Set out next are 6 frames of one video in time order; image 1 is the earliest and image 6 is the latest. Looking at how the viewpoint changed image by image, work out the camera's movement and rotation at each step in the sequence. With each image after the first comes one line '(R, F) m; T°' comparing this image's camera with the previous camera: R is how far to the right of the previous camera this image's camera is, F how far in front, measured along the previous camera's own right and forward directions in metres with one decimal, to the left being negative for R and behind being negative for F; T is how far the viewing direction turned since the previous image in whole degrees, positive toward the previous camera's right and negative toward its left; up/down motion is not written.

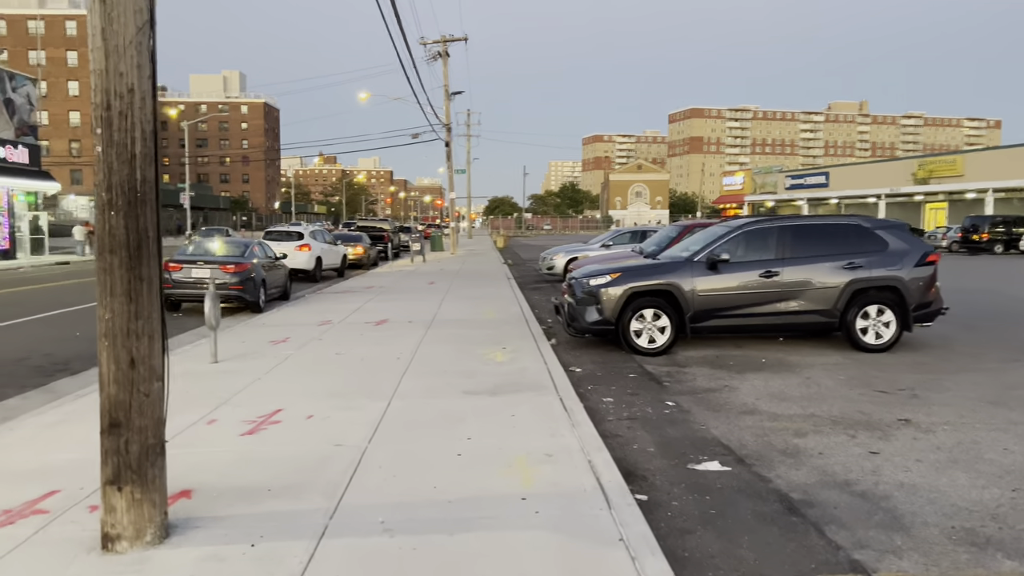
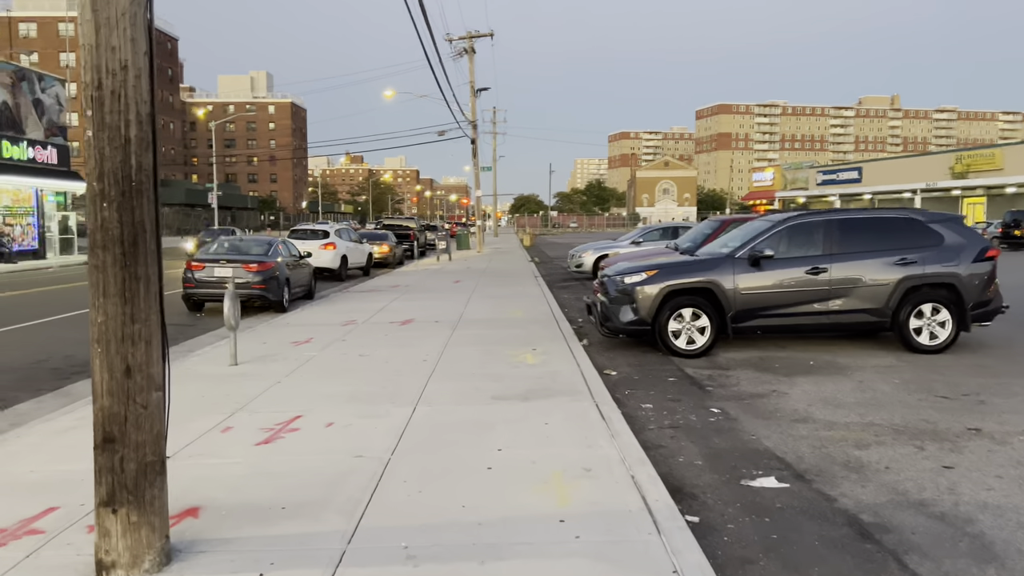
(-0.1, +0.4) m; -2°
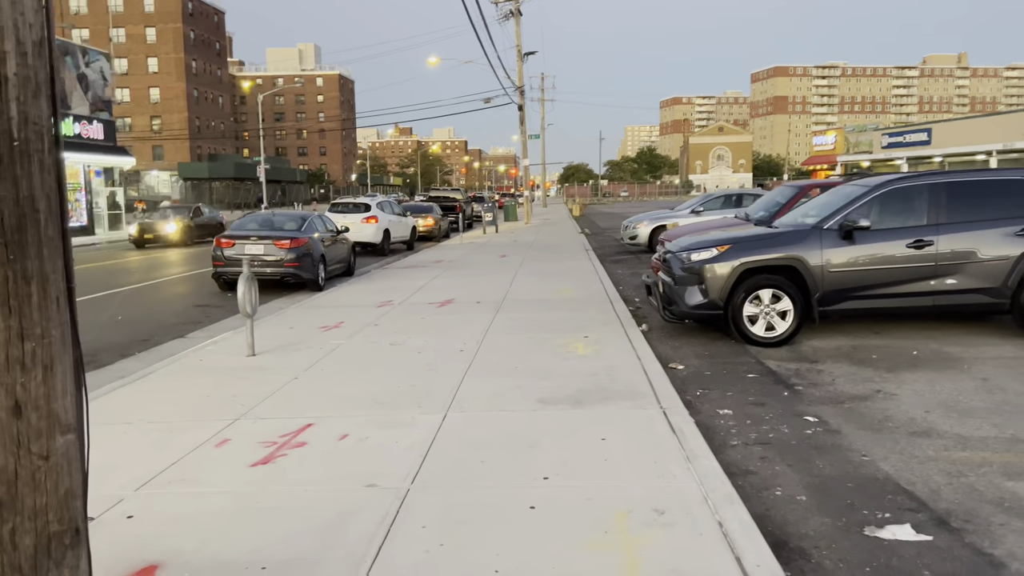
(0.0, +1.1) m; -4°
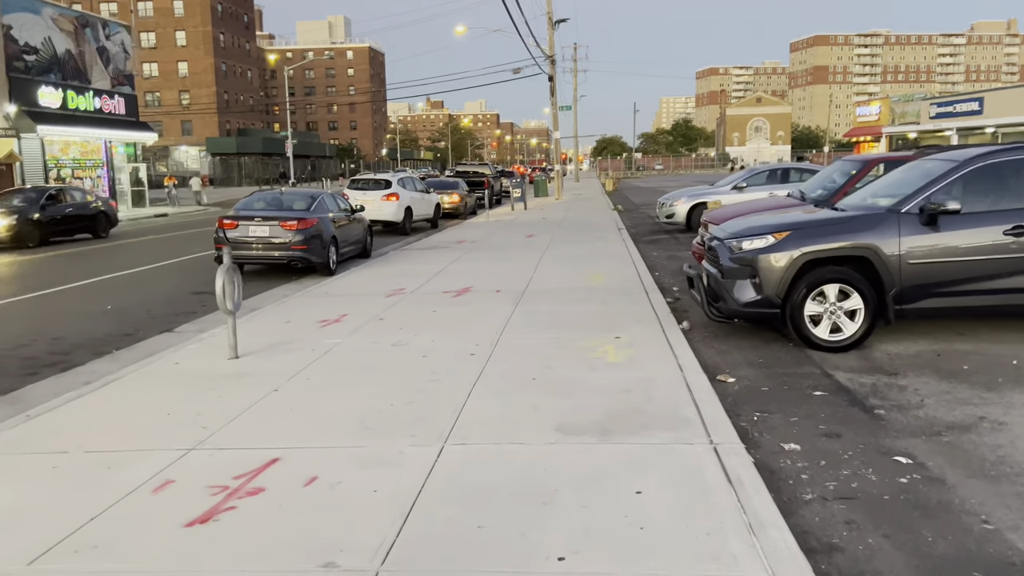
(+0.1, +1.1) m; -2°
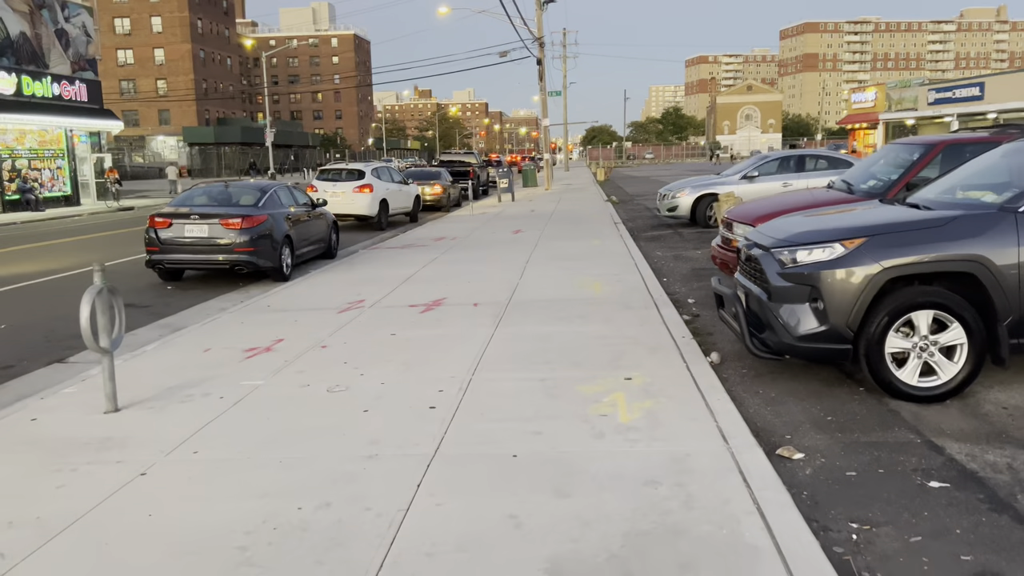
(+0.1, +1.8) m; +1°
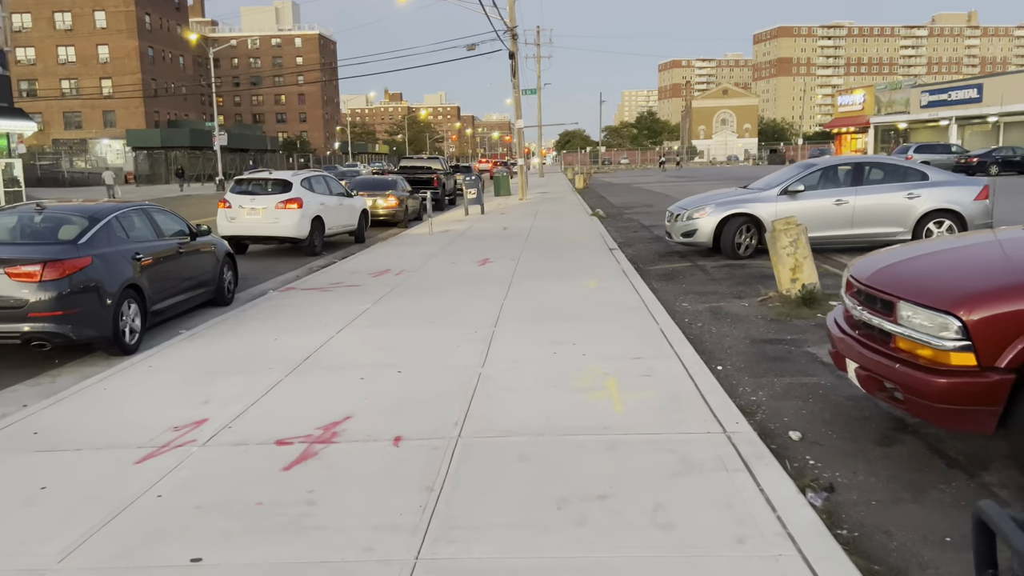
(+0.1, +3.8) m; +2°
